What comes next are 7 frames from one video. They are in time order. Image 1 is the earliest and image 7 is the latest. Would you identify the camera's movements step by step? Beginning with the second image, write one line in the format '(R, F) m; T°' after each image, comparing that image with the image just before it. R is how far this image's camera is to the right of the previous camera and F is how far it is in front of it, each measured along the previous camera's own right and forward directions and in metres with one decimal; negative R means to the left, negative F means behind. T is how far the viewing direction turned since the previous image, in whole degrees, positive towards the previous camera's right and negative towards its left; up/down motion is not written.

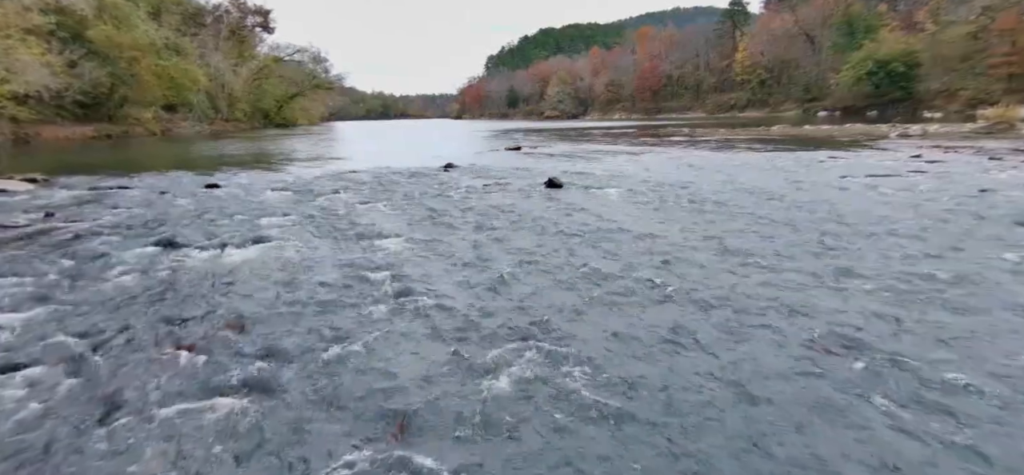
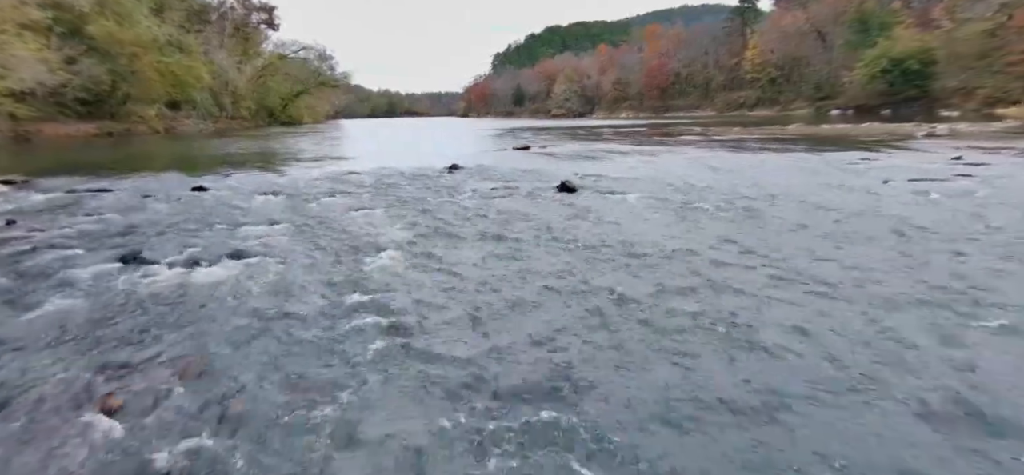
(-0.1, +1.1) m; -1°
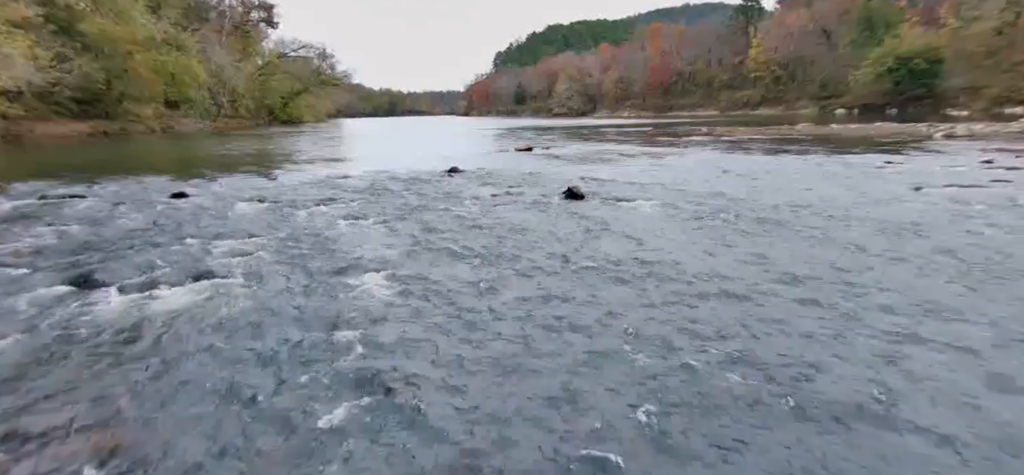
(0.0, +0.9) m; 0°
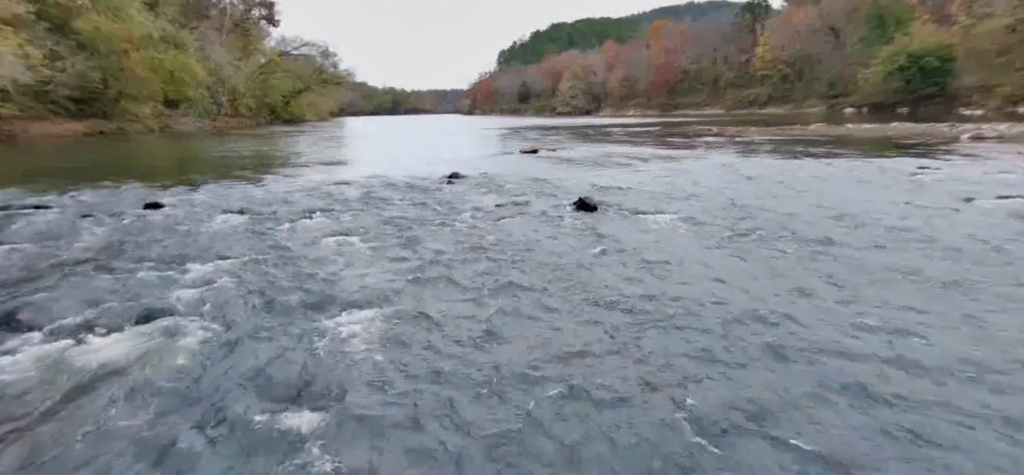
(-0.1, +1.1) m; 0°
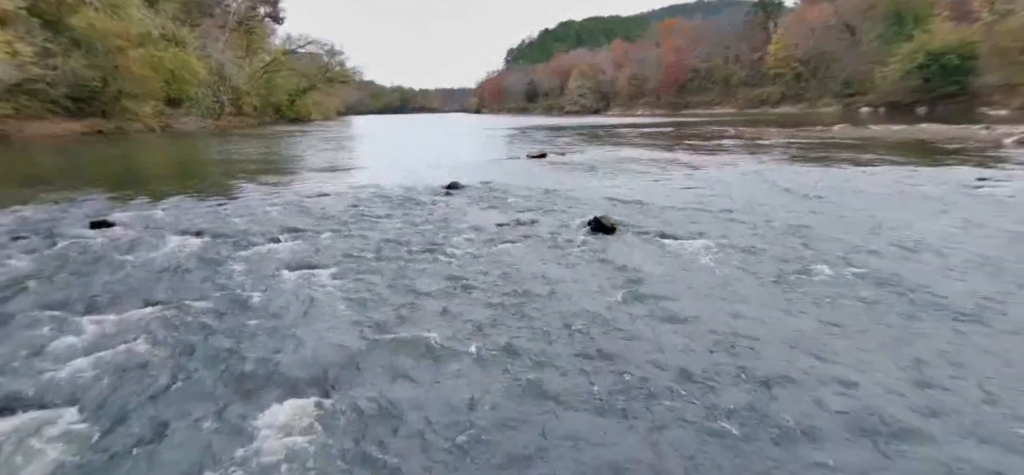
(0.0, +1.6) m; -1°
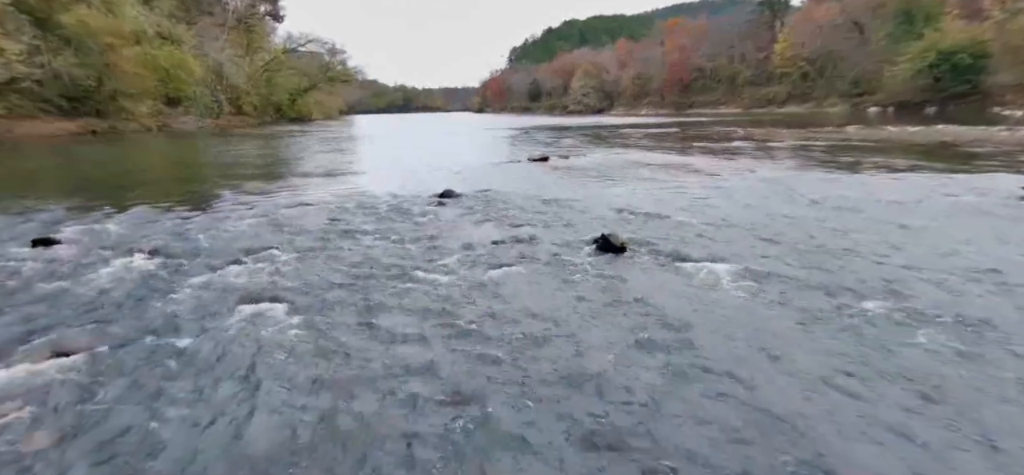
(+0.1, +1.2) m; 0°
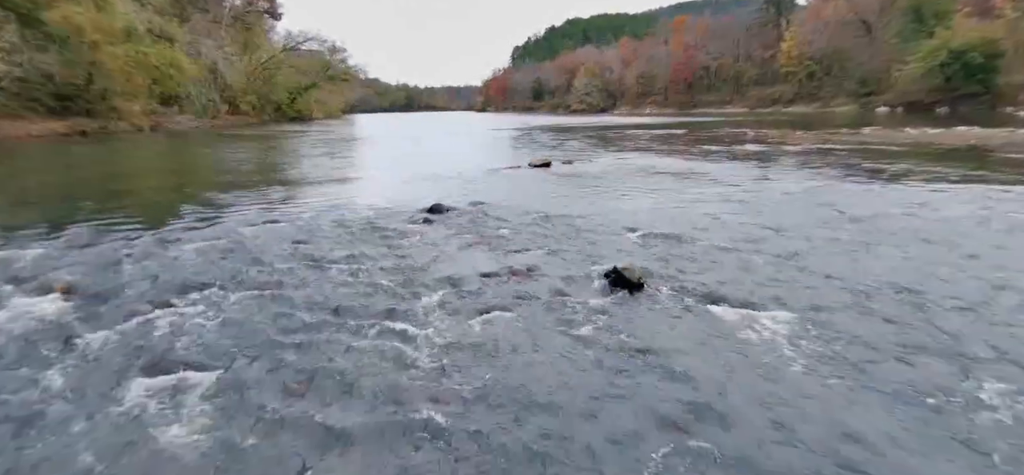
(+0.1, +1.5) m; 0°
